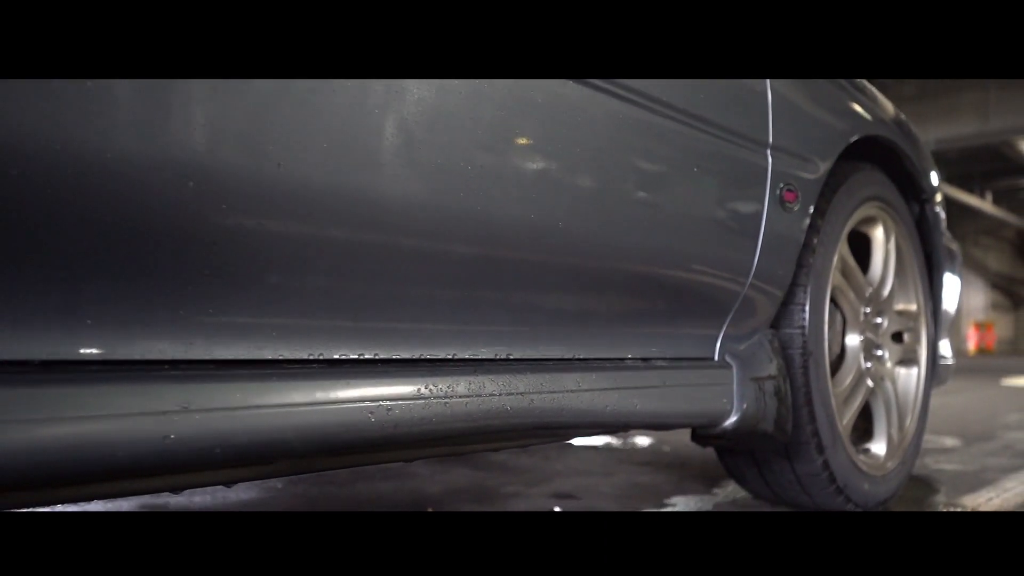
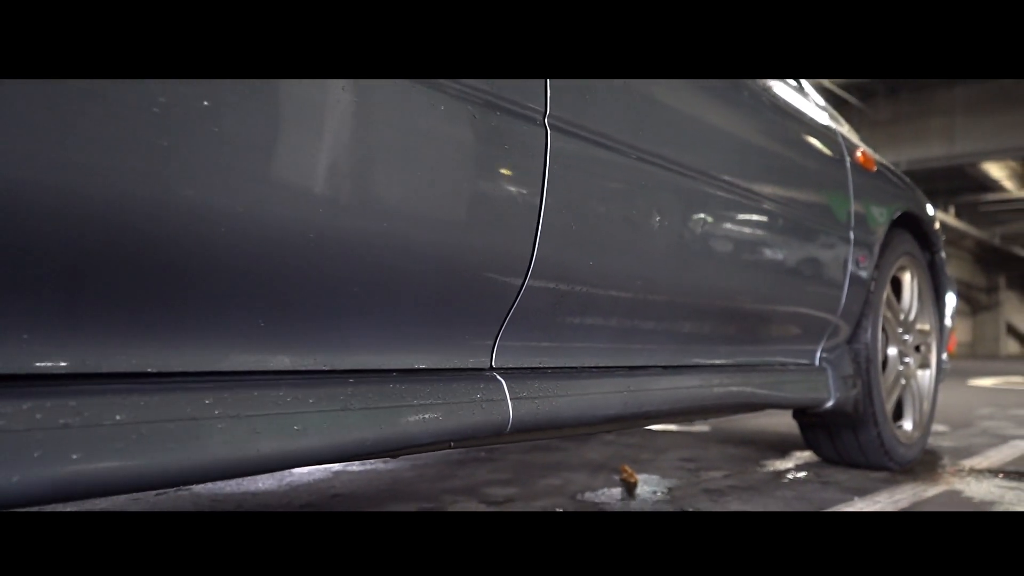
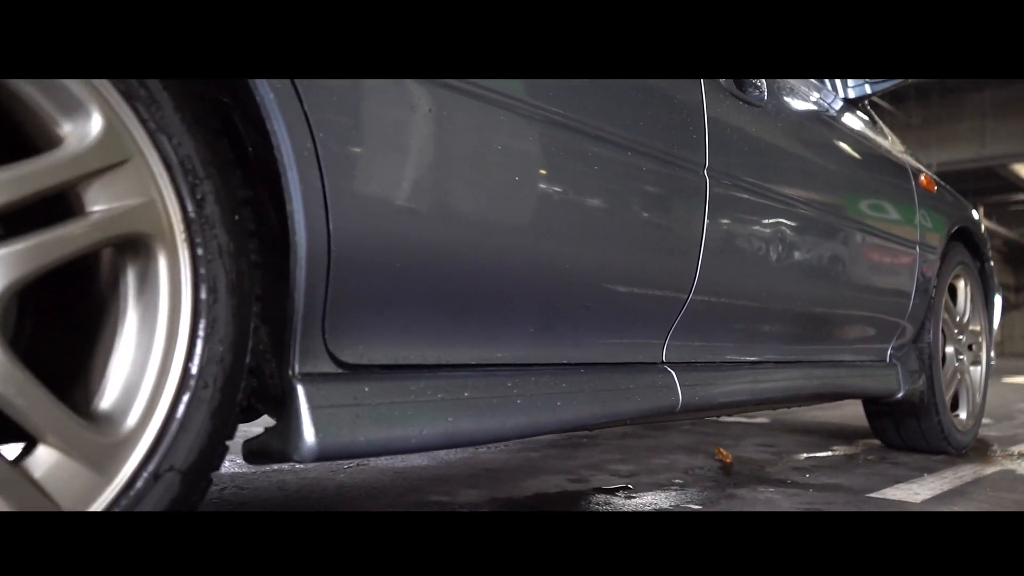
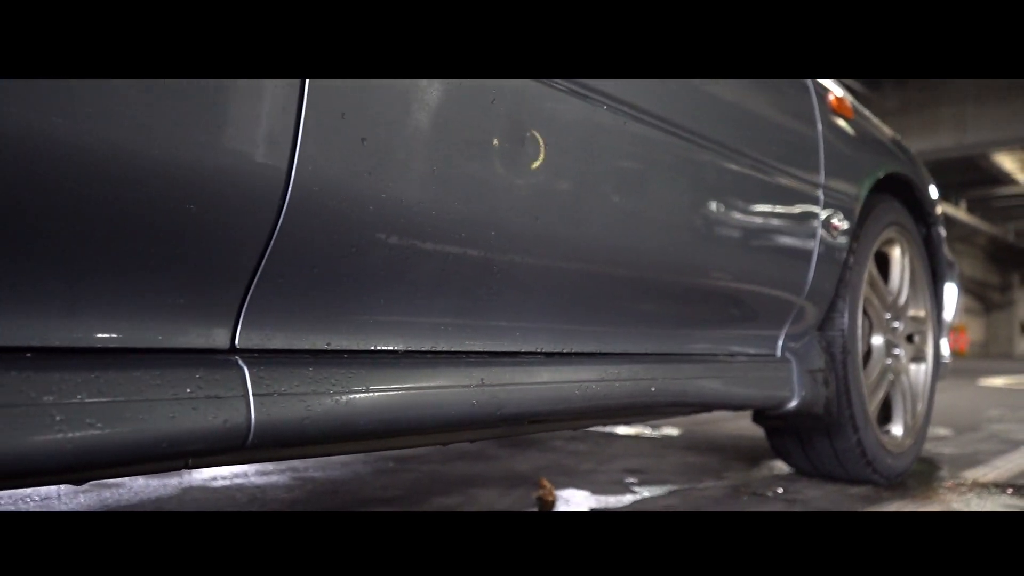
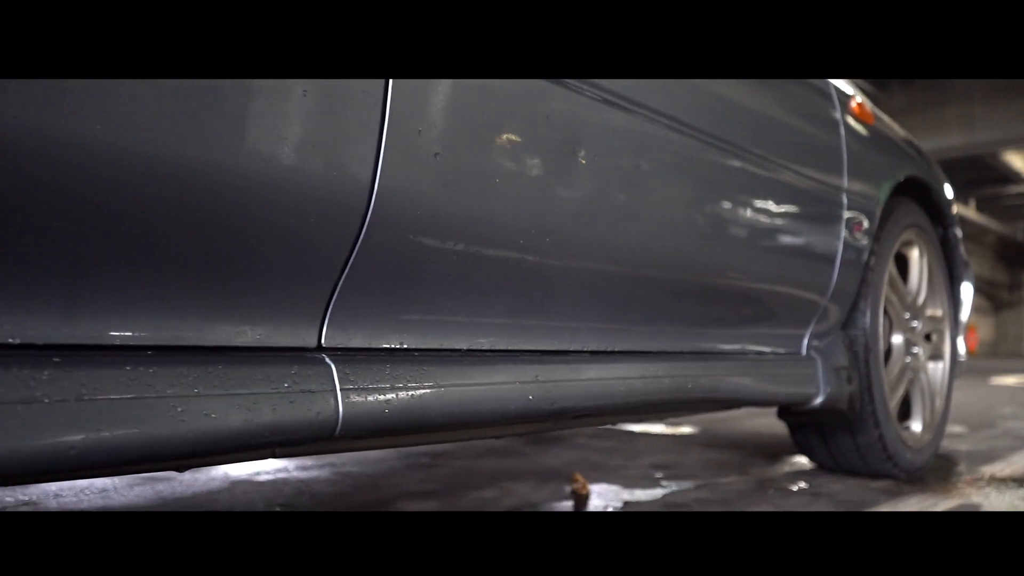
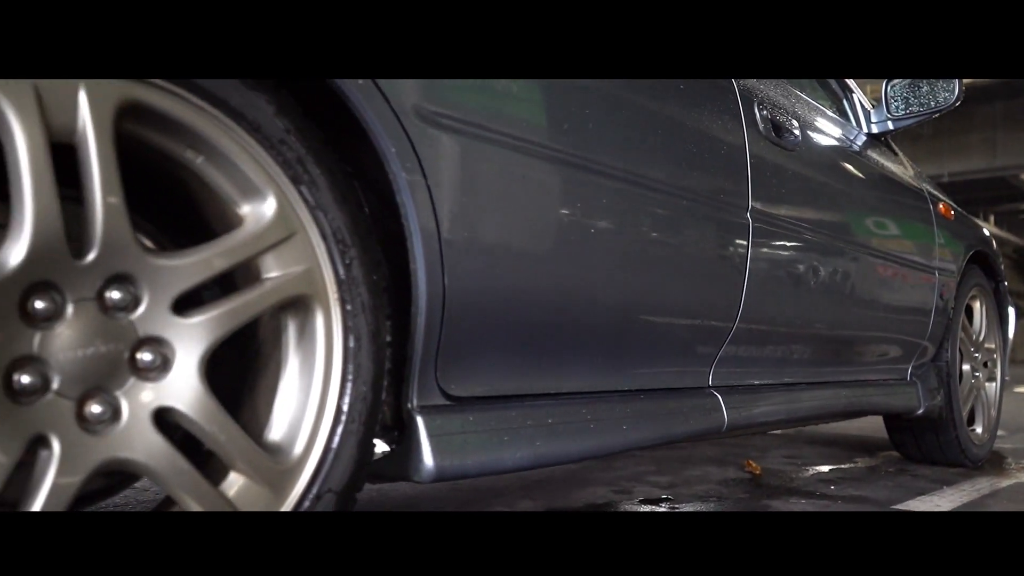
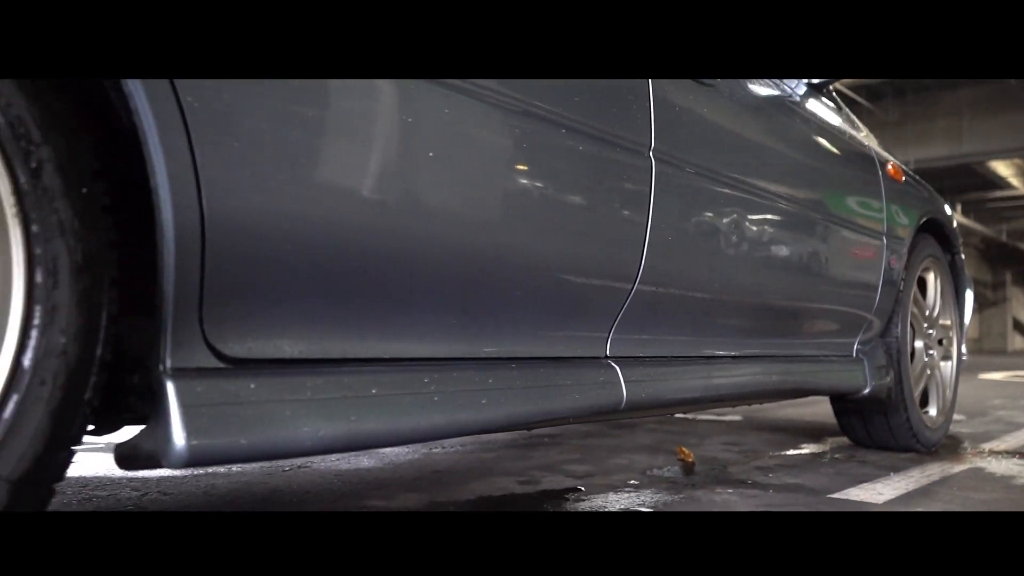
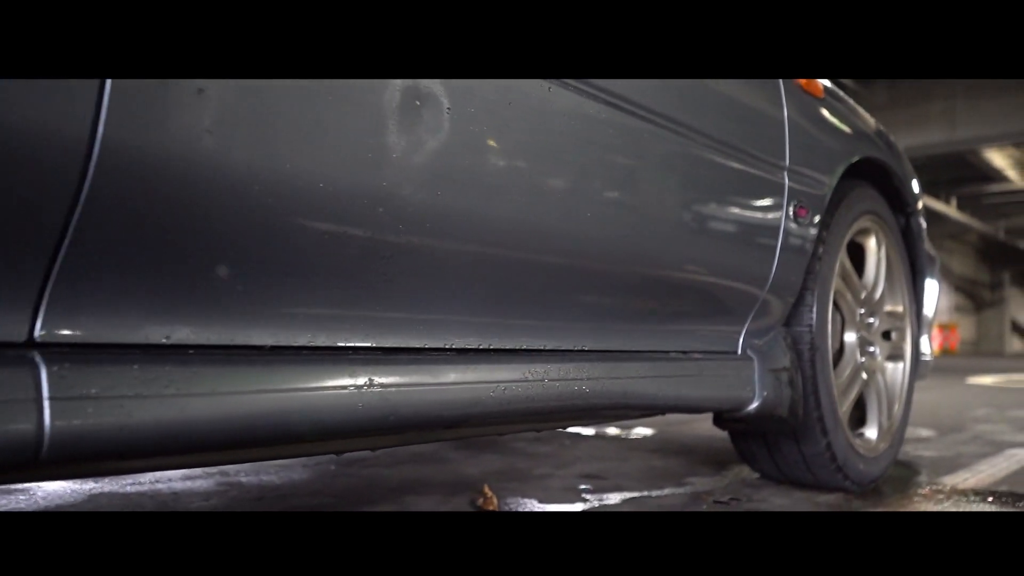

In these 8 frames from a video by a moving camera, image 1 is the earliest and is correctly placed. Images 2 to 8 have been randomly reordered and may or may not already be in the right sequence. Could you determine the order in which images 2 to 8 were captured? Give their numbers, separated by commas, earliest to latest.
8, 4, 5, 2, 7, 3, 6
